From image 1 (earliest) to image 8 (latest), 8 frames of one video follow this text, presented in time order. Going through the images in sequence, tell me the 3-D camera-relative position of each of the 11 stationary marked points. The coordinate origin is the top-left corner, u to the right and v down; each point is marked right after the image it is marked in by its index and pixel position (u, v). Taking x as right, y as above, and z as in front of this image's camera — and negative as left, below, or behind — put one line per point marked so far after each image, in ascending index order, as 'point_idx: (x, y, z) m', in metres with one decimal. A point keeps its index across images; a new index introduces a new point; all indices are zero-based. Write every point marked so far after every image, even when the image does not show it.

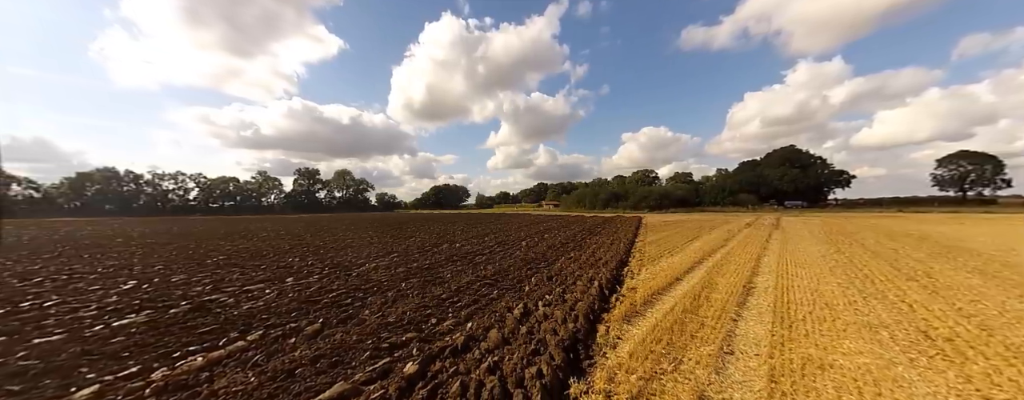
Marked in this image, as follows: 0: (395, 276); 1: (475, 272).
0: (-3.2, -2.0, +8.8) m
1: (-1.0, -1.9, +8.6) m
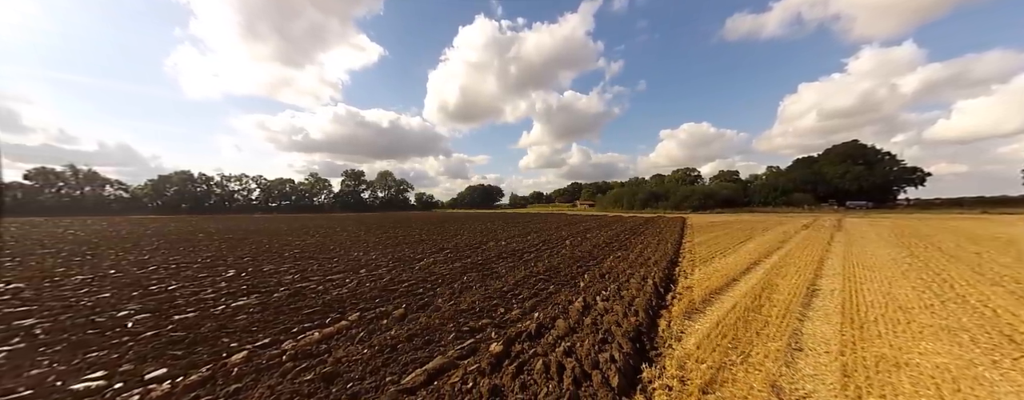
0: (-1.7, -2.1, +9.5) m
1: (+0.5, -1.9, +9.1) m
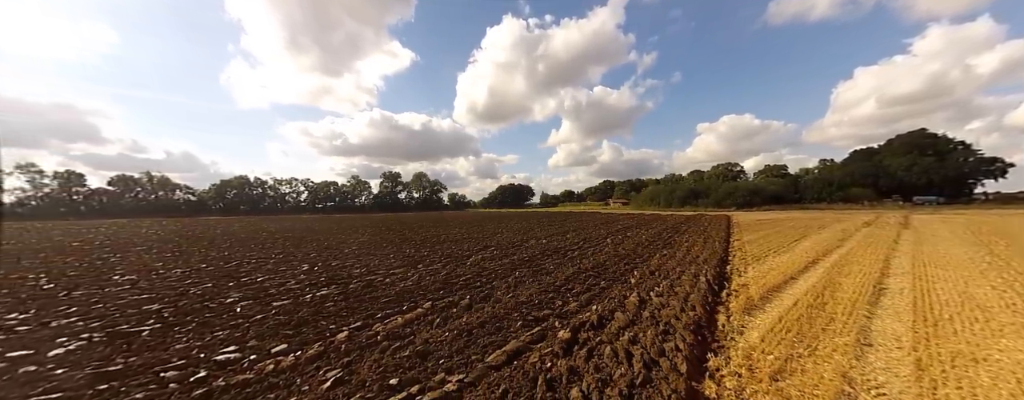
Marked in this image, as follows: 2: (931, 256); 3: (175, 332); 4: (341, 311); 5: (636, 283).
0: (-0.2, -2.1, +10.0) m
1: (+1.9, -1.9, +9.5) m
2: (+13.5, -1.8, +10.0) m
3: (-6.6, -2.6, +6.2) m
4: (-3.7, -2.4, +6.9) m
5: (+2.8, -1.9, +7.0) m
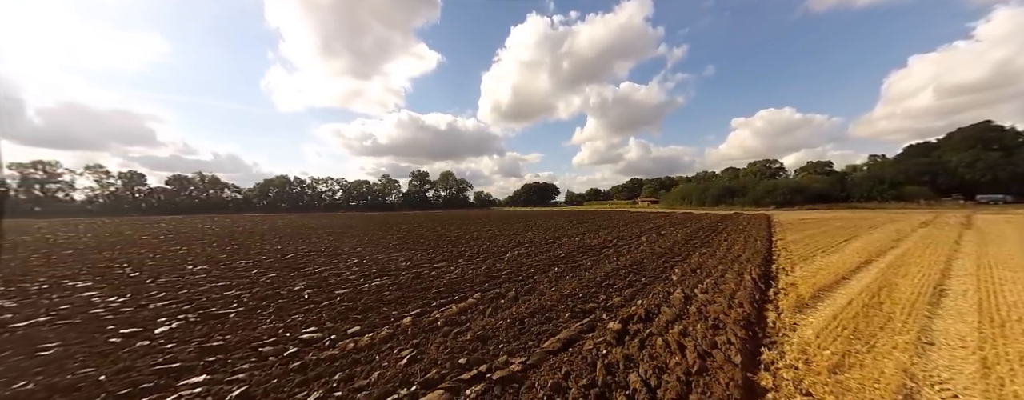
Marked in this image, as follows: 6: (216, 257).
0: (+1.0, -2.0, +10.3) m
1: (+3.1, -1.9, +9.6) m
2: (+14.7, -1.8, +9.4) m
3: (-5.6, -2.5, +6.9) m
4: (-2.7, -2.4, +7.4) m
5: (+3.8, -1.8, +7.1) m
6: (-14.3, -2.8, +15.1) m
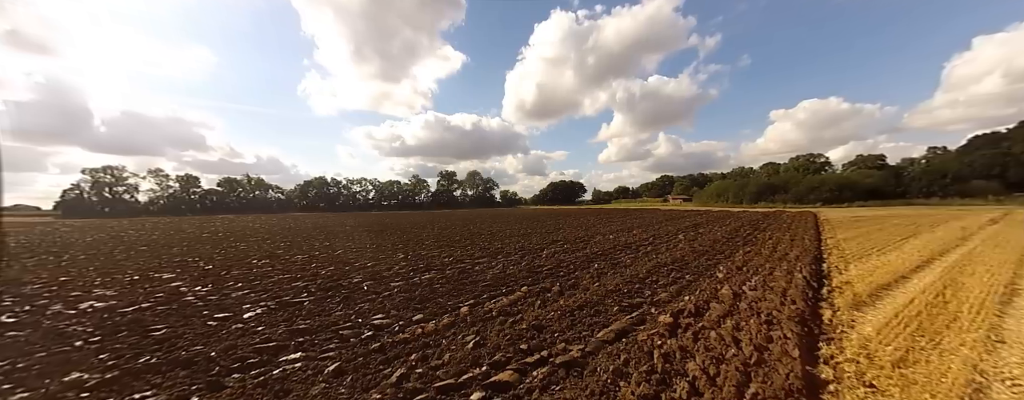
0: (+2.3, -2.0, +10.6) m
1: (+4.3, -1.8, +9.7) m
2: (+15.9, -1.6, +8.6) m
3: (-4.5, -2.5, +7.7) m
4: (-1.6, -2.3, +8.0) m
5: (+4.9, -1.8, +7.2) m
6: (-12.6, -2.8, +16.5) m
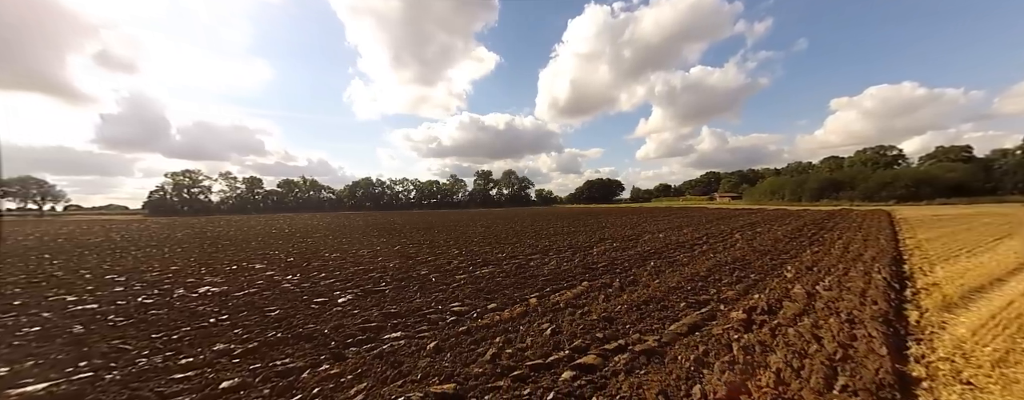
0: (+4.2, -1.9, +10.7) m
1: (+6.1, -1.8, +9.7) m
2: (+17.5, -1.6, +7.4) m
3: (-2.9, -2.6, +8.5) m
4: (+0.1, -2.3, +8.5) m
5: (+6.4, -1.8, +7.1) m
6: (-10.0, -2.8, +18.1) m
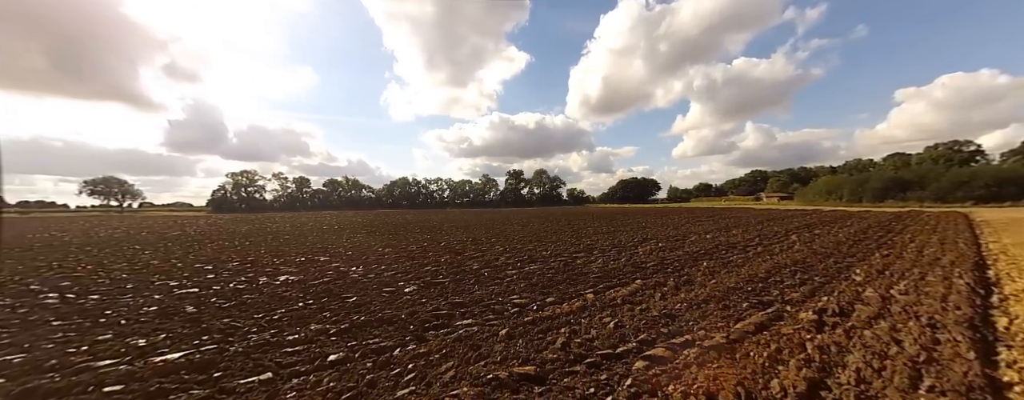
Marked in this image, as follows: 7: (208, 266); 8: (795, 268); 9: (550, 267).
0: (+5.9, -1.9, +10.7) m
1: (+7.7, -1.8, +9.5) m
2: (+18.9, -1.6, +6.2) m
3: (-1.3, -2.5, +9.2) m
4: (+1.6, -2.3, +8.9) m
5: (+7.8, -1.8, +6.9) m
6: (-7.6, -2.7, +19.4) m
7: (-16.2, -3.5, +16.5) m
8: (+7.5, -1.8, +8.2) m
9: (+1.3, -2.3, +10.6) m
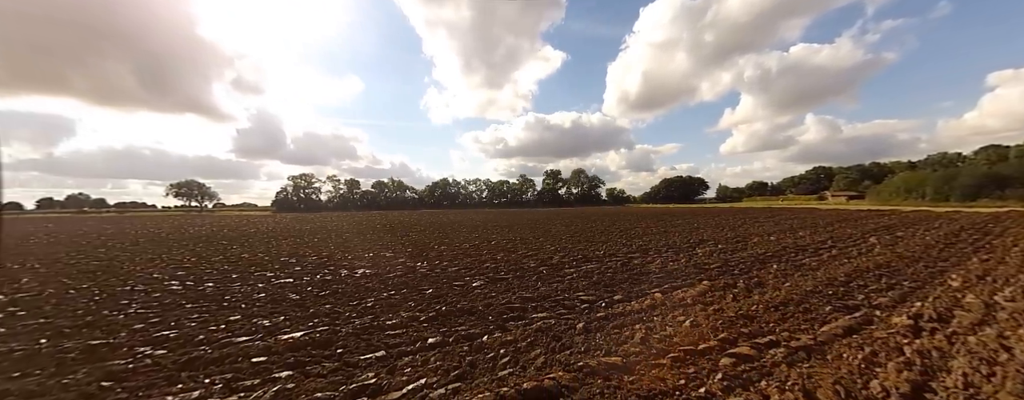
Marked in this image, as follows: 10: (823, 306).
0: (+8.0, -2.0, +10.5) m
1: (+9.7, -1.8, +9.1) m
2: (+20.4, -1.6, +4.6) m
3: (+0.7, -2.6, +9.8) m
4: (+3.5, -2.4, +9.2) m
5: (+9.5, -1.8, +6.5) m
6: (-4.5, -2.8, +20.6) m
7: (-13.3, -3.6, +18.7) m
8: (+9.3, -1.9, +7.9) m
9: (+3.4, -2.4, +11.0) m
10: (+6.4, -2.2, +6.4) m
